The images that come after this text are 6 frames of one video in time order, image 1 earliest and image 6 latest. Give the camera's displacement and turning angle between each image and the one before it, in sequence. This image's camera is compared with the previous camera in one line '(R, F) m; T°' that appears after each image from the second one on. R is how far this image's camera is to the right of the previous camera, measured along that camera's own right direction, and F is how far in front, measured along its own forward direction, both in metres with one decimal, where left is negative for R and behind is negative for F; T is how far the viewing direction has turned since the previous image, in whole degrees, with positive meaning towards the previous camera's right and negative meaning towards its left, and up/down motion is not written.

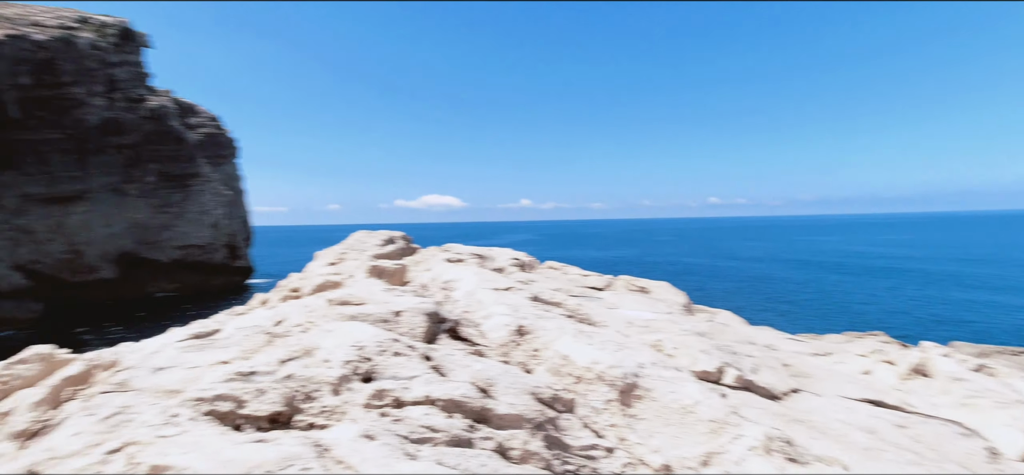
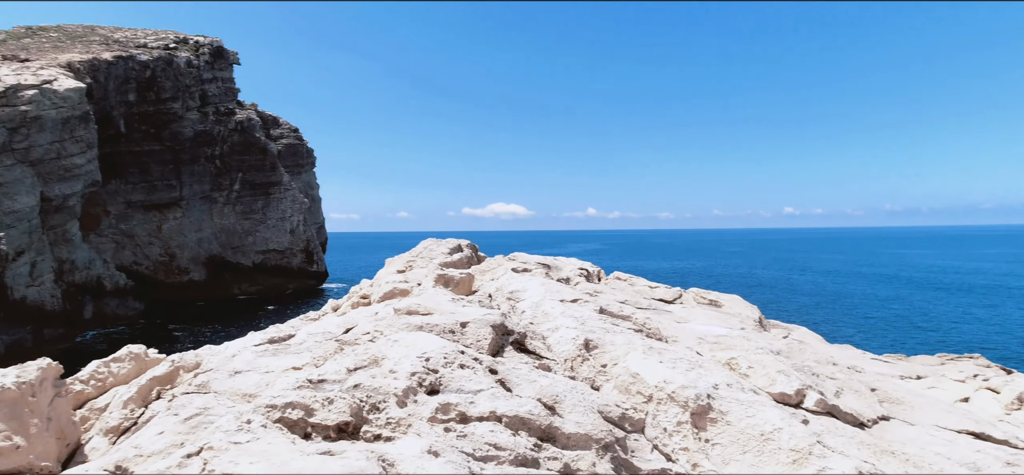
(-0.1, +0.1) m; -7°
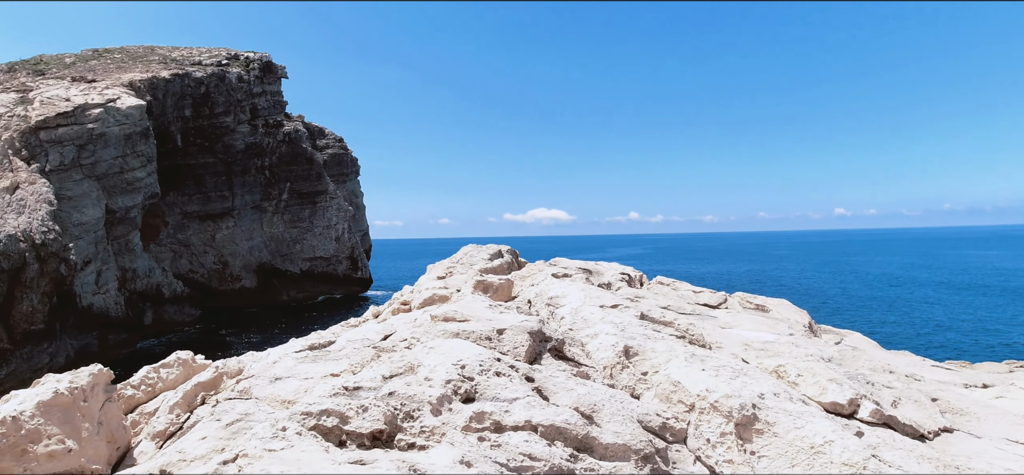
(0.0, +0.1) m; -4°
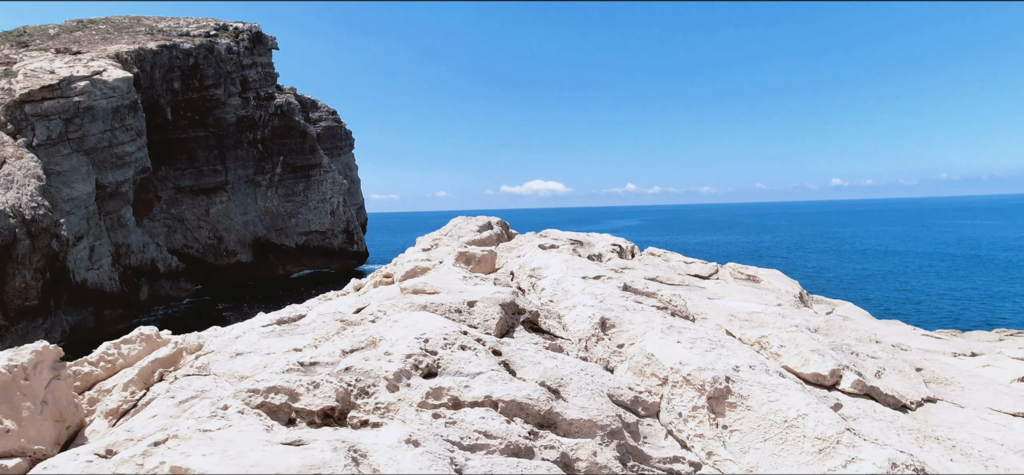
(+0.4, +0.3) m; 0°
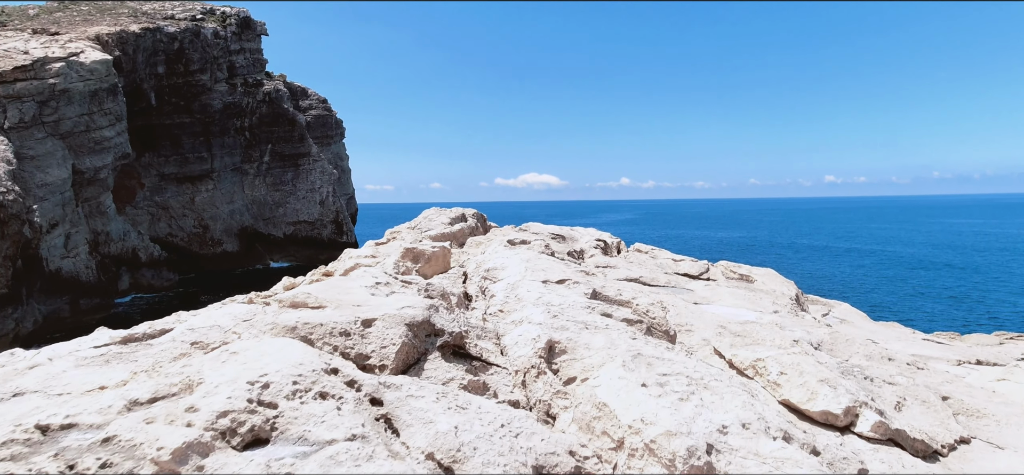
(+0.8, +1.8) m; +1°
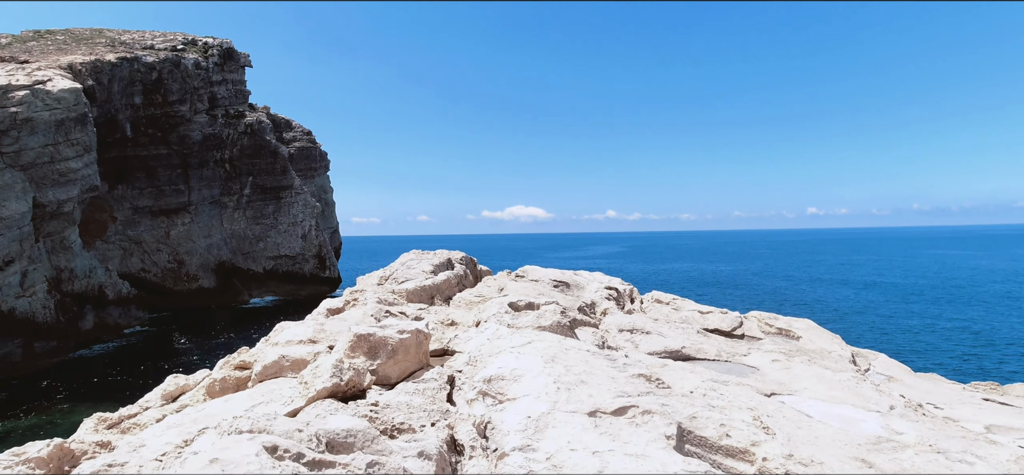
(-0.3, +3.7) m; +2°
